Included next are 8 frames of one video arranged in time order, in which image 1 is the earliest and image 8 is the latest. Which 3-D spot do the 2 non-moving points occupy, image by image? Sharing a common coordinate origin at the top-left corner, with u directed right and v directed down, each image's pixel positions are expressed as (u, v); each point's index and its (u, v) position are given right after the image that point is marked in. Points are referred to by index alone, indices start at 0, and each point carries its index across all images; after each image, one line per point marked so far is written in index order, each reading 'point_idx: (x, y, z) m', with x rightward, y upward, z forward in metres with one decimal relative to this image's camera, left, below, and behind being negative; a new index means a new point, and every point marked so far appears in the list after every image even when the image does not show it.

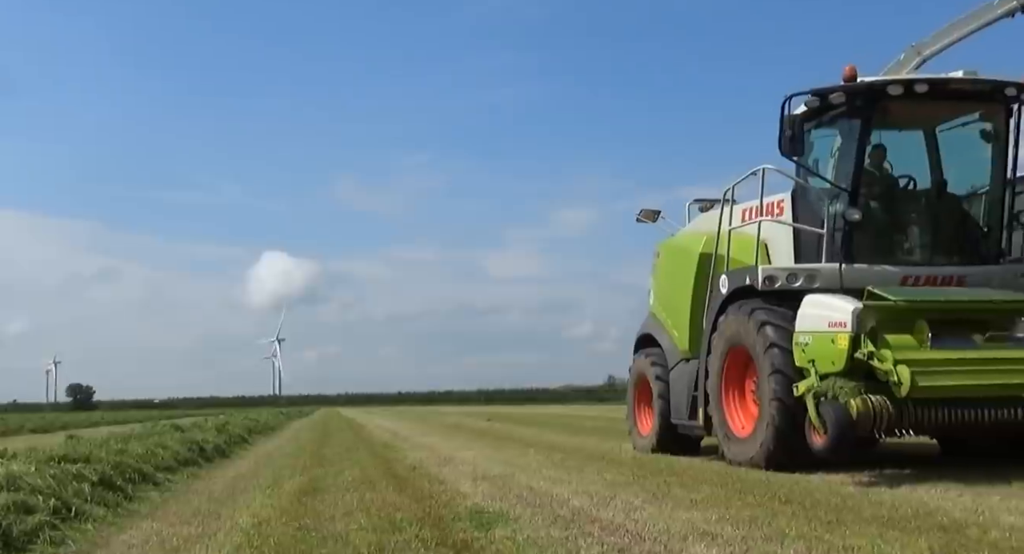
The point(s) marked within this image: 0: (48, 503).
0: (-2.5, -1.2, +5.5) m
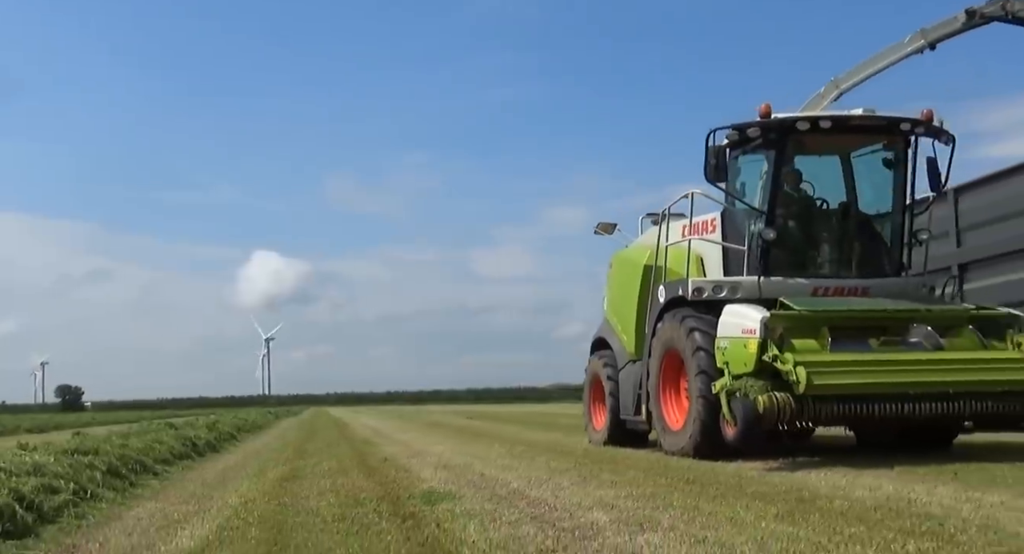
0: (-2.9, -1.4, +6.6) m
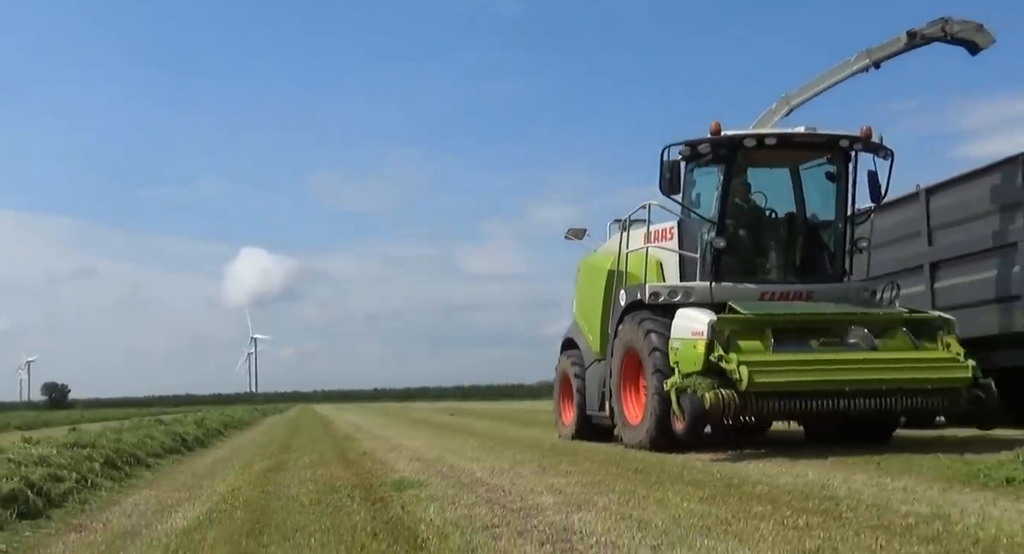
0: (-3.2, -1.4, +7.2) m
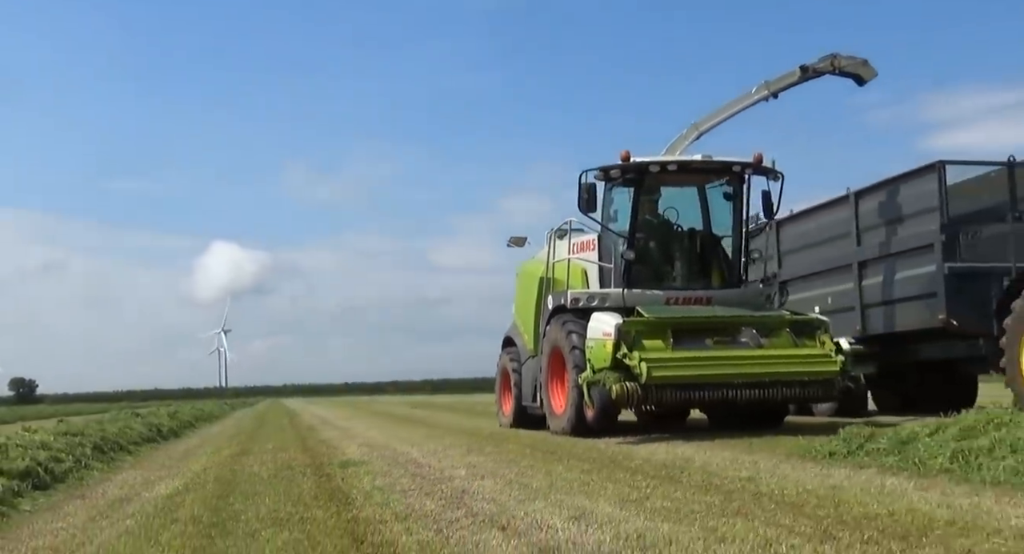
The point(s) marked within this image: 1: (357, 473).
0: (-3.8, -1.5, +8.6) m
1: (-1.2, -1.5, +7.7) m
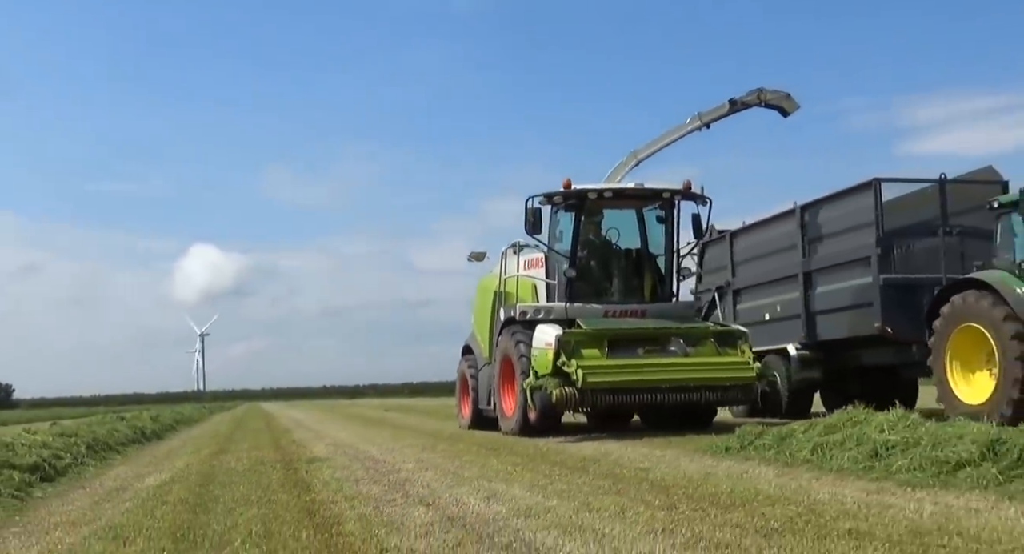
0: (-4.3, -1.7, +9.8) m
1: (-1.7, -1.7, +8.9) m
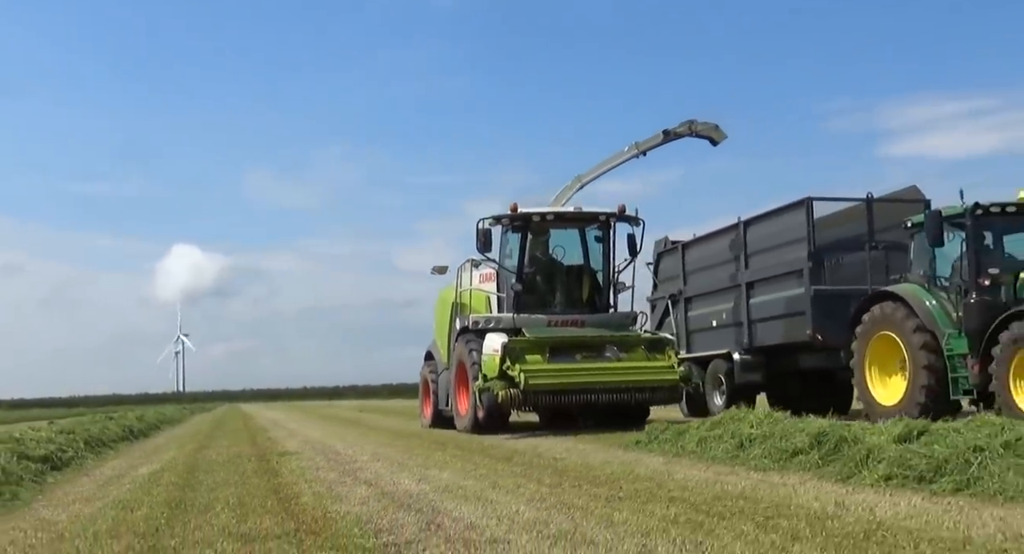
0: (-4.9, -1.9, +11.1) m
1: (-2.3, -1.9, +10.2) m
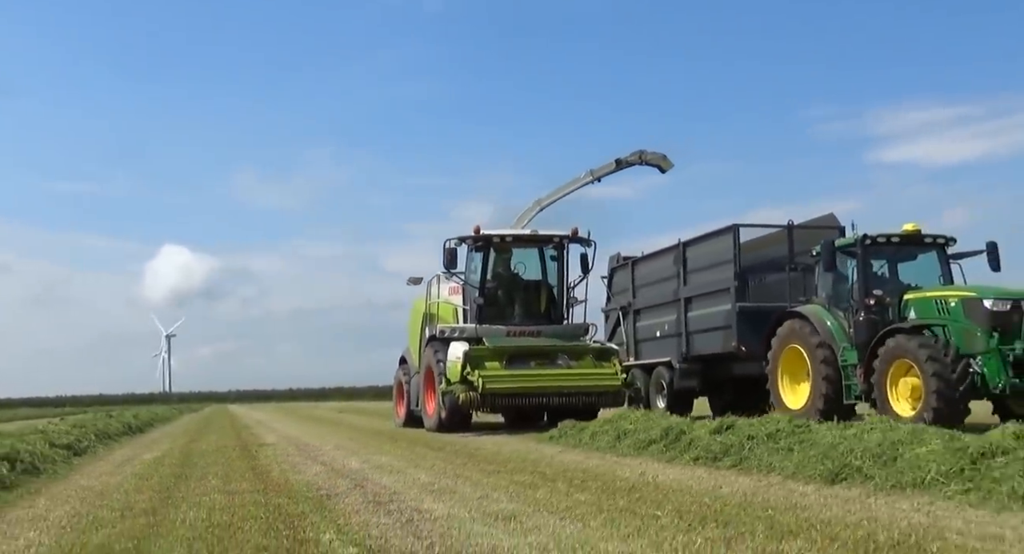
0: (-5.5, -2.1, +12.8) m
1: (-2.9, -2.1, +12.0) m
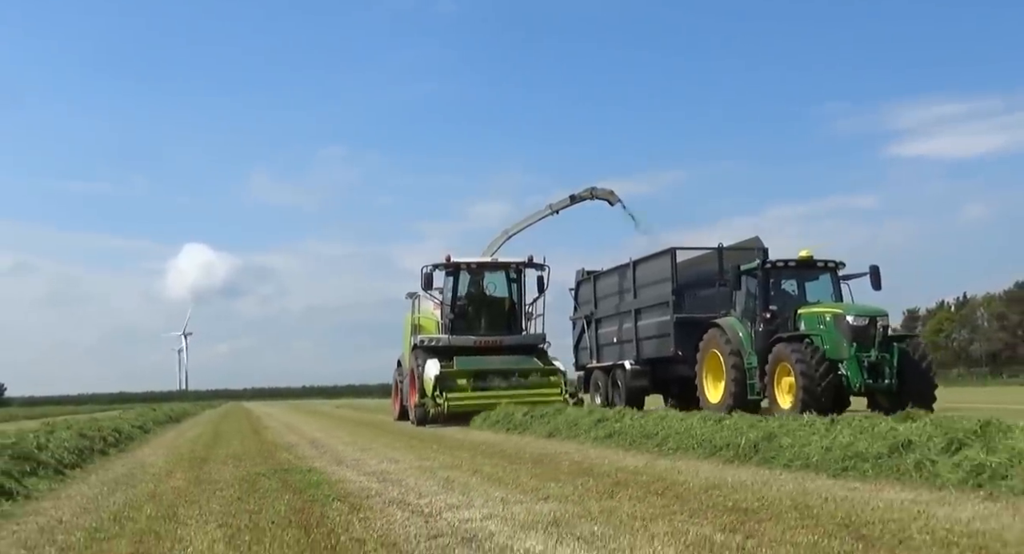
0: (-6.1, -2.4, +15.7) m
1: (-3.5, -2.4, +14.8) m
